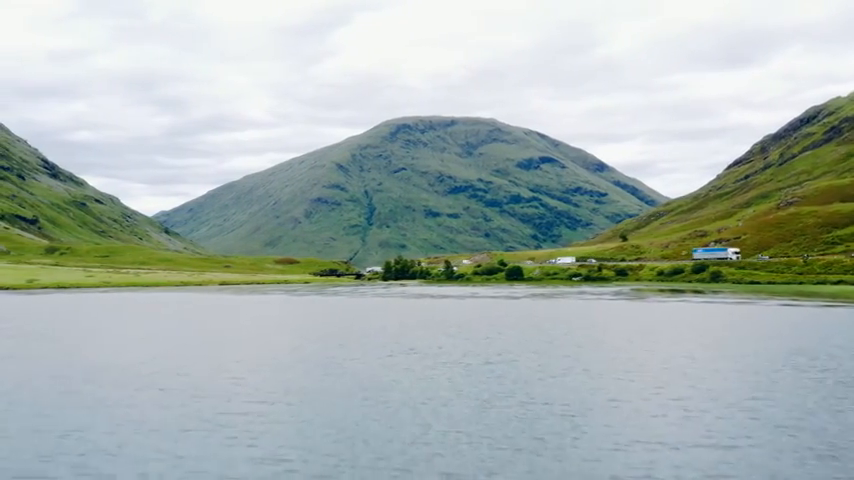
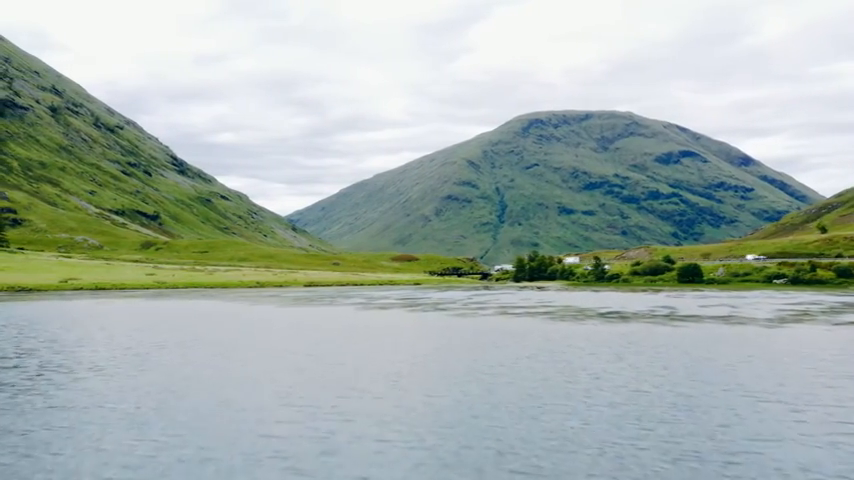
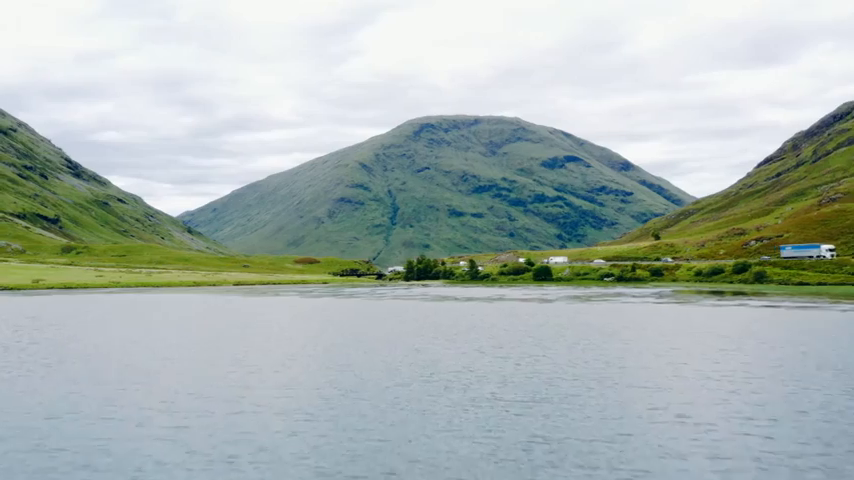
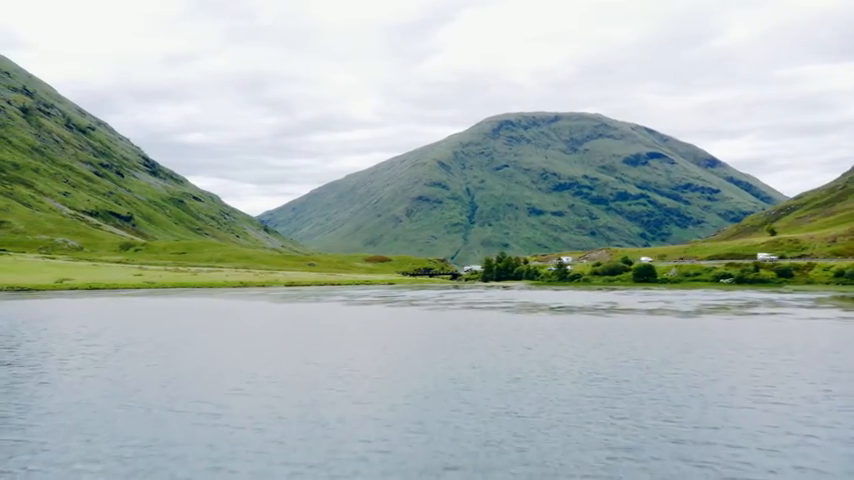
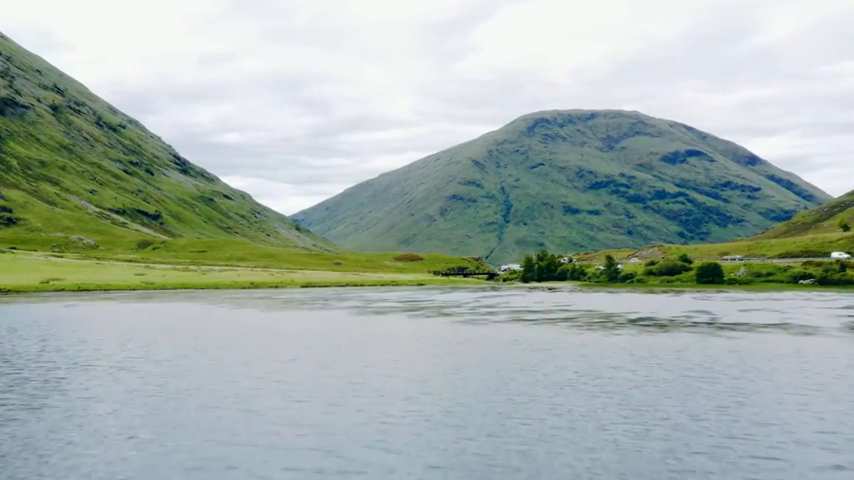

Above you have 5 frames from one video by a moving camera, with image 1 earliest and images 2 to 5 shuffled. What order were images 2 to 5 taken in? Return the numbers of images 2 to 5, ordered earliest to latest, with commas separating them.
3, 4, 2, 5
